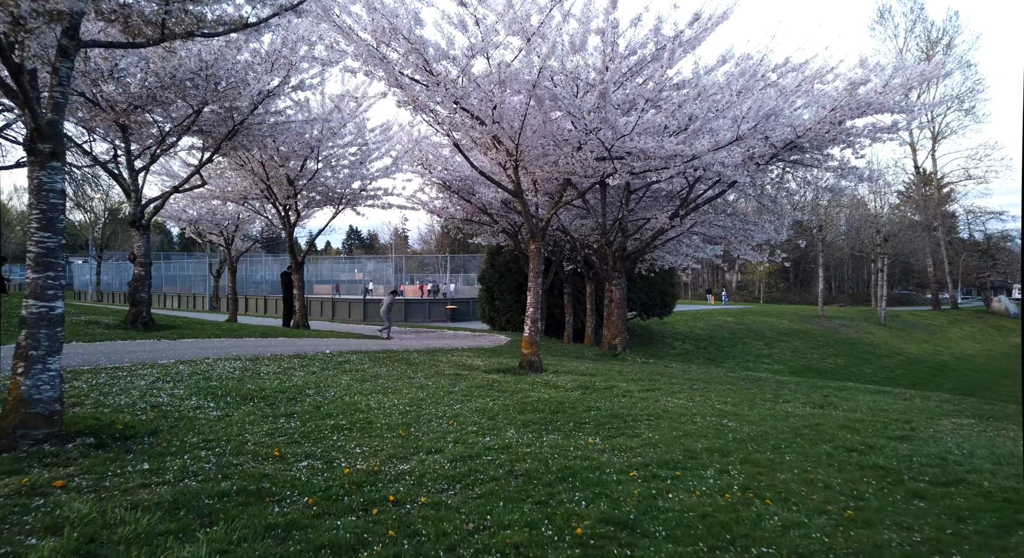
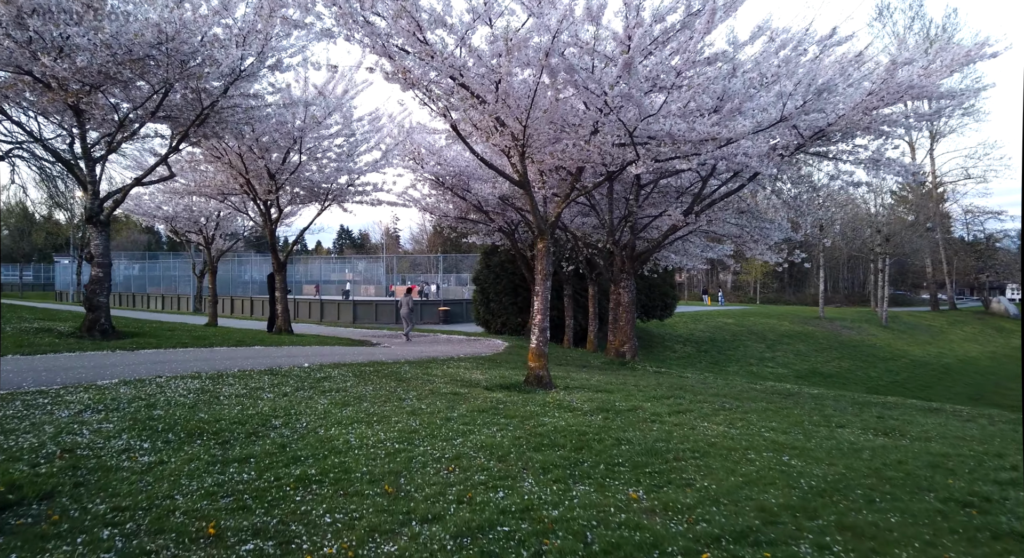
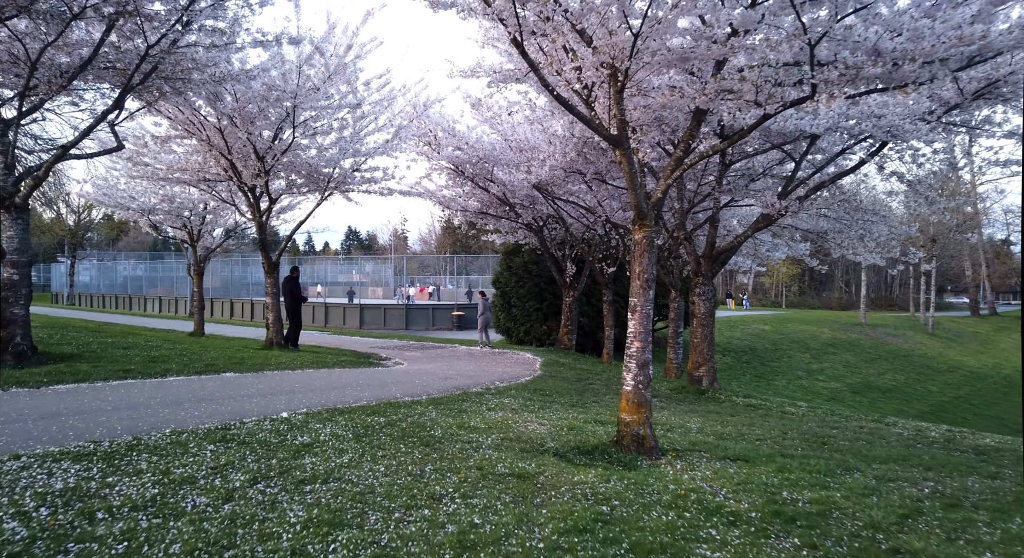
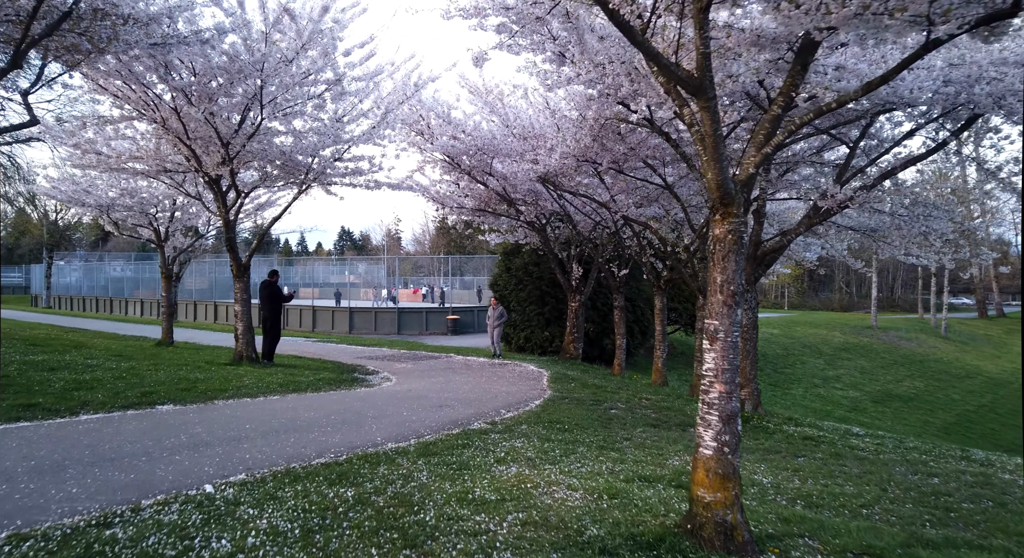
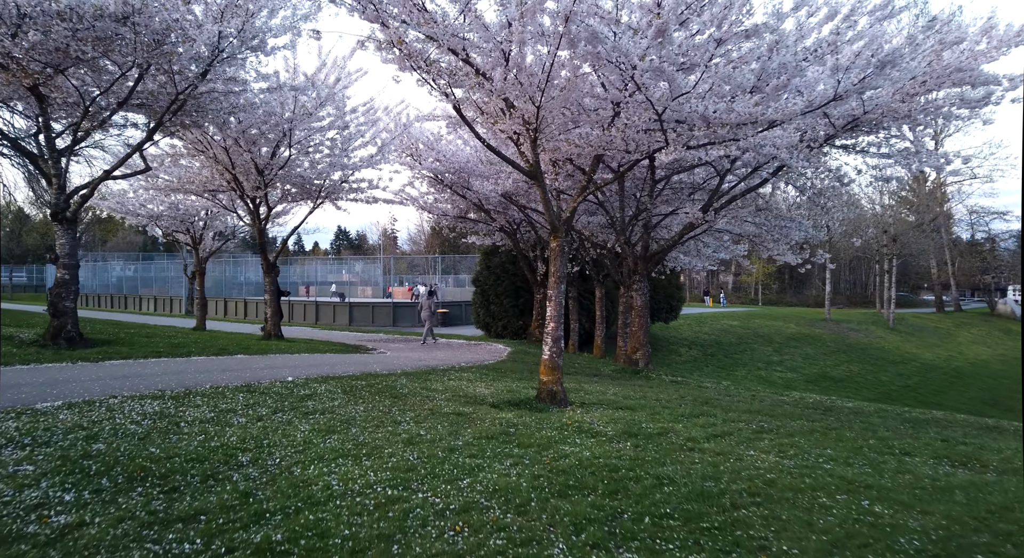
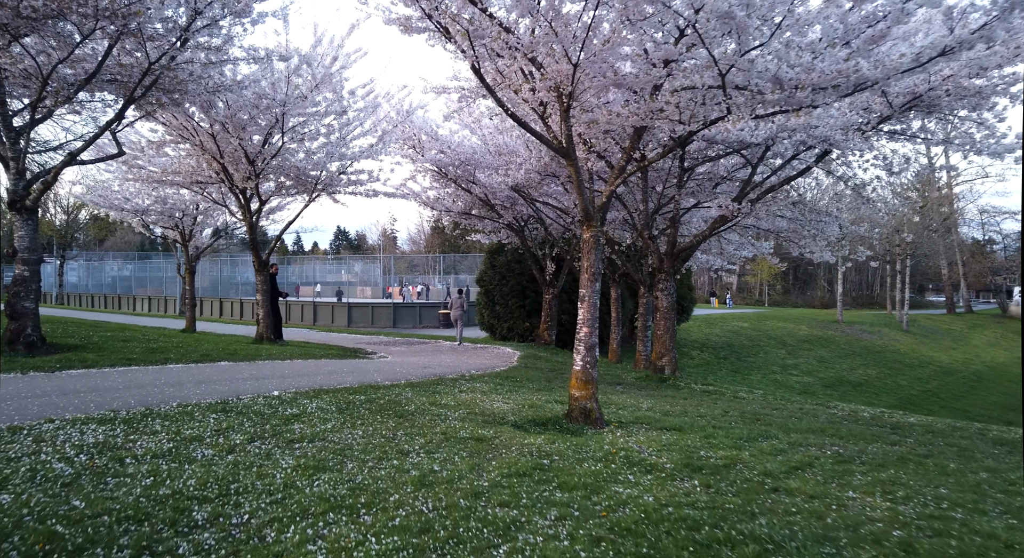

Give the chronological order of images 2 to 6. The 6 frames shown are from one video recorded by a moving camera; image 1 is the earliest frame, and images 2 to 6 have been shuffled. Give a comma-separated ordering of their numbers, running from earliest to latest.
2, 5, 6, 3, 4
